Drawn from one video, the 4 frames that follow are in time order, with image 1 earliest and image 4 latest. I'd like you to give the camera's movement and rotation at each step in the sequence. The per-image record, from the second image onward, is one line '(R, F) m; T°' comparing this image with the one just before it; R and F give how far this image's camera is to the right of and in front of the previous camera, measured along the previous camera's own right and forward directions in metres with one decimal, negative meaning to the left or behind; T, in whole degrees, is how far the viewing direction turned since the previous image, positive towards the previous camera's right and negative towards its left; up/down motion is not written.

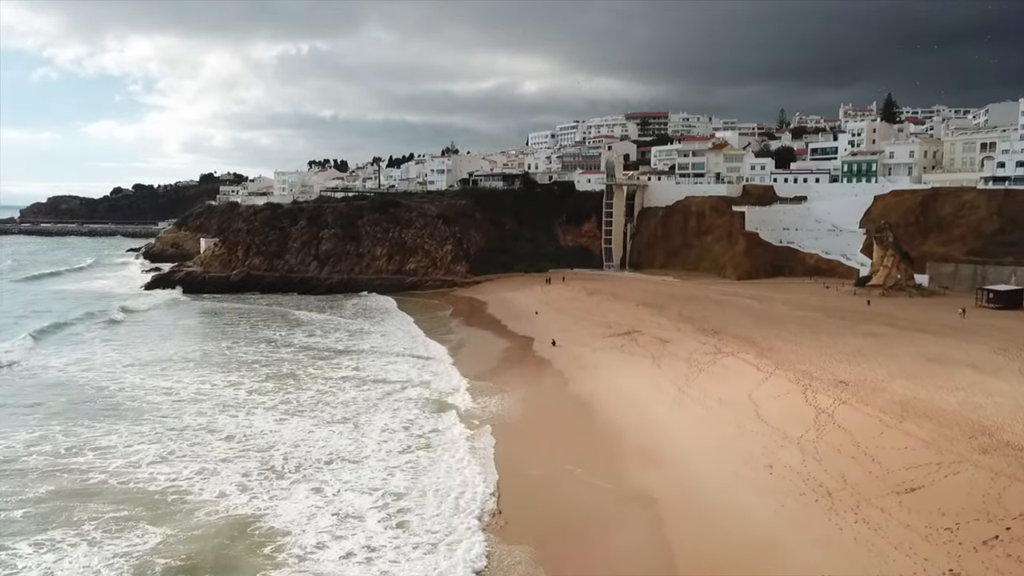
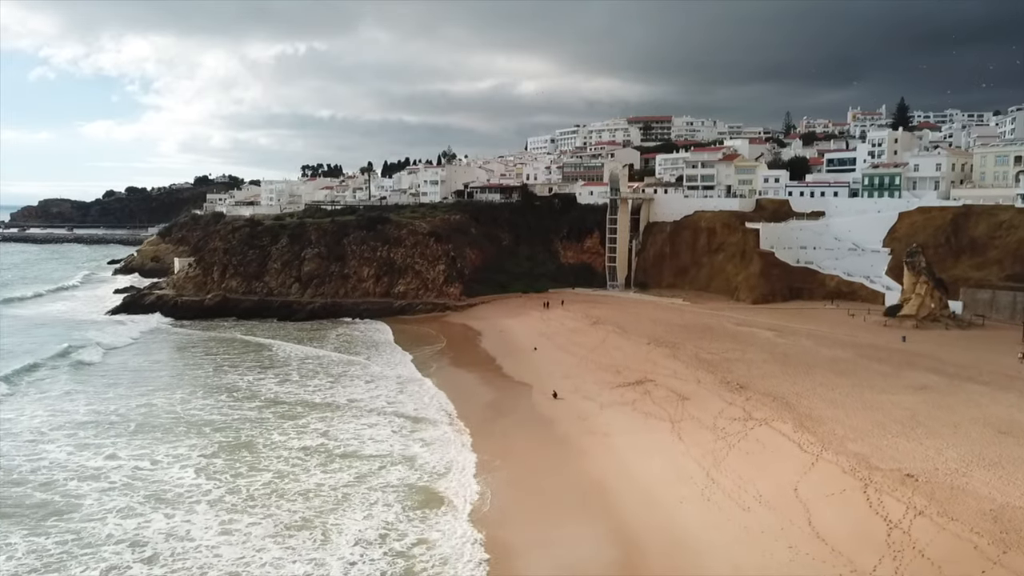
(+0.1, +3.3) m; 0°
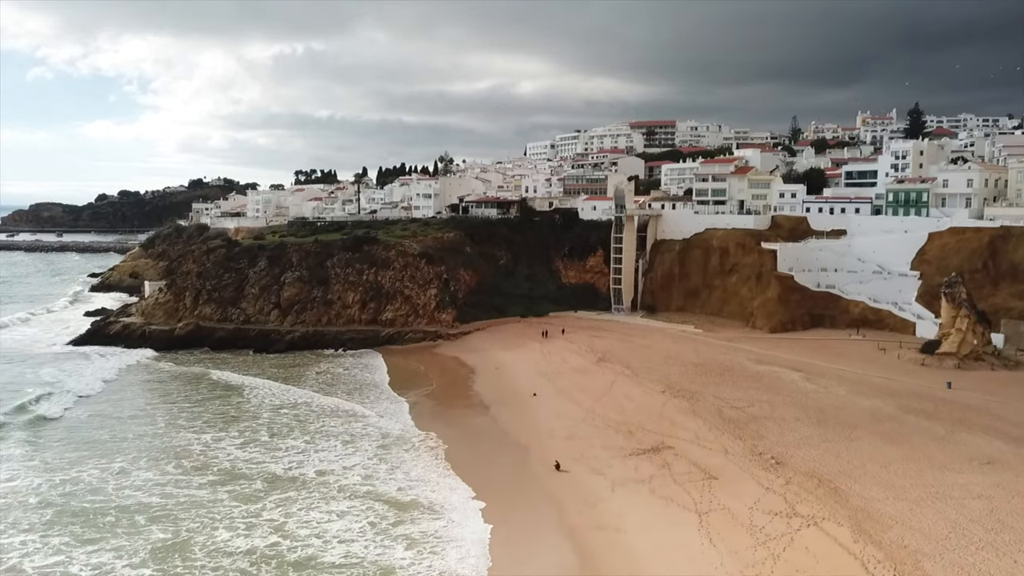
(+0.1, +3.3) m; 0°
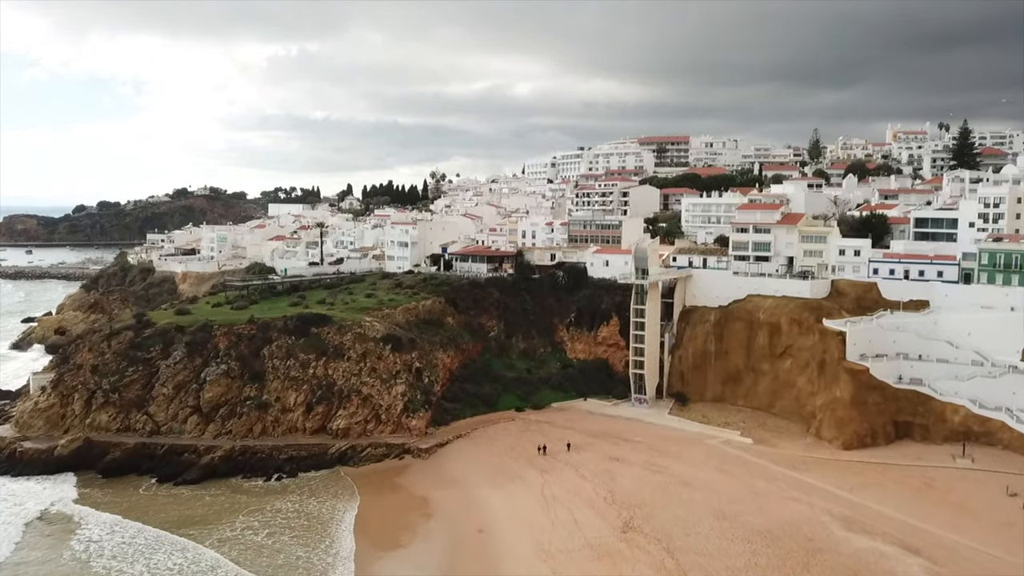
(+0.3, +9.4) m; 0°
